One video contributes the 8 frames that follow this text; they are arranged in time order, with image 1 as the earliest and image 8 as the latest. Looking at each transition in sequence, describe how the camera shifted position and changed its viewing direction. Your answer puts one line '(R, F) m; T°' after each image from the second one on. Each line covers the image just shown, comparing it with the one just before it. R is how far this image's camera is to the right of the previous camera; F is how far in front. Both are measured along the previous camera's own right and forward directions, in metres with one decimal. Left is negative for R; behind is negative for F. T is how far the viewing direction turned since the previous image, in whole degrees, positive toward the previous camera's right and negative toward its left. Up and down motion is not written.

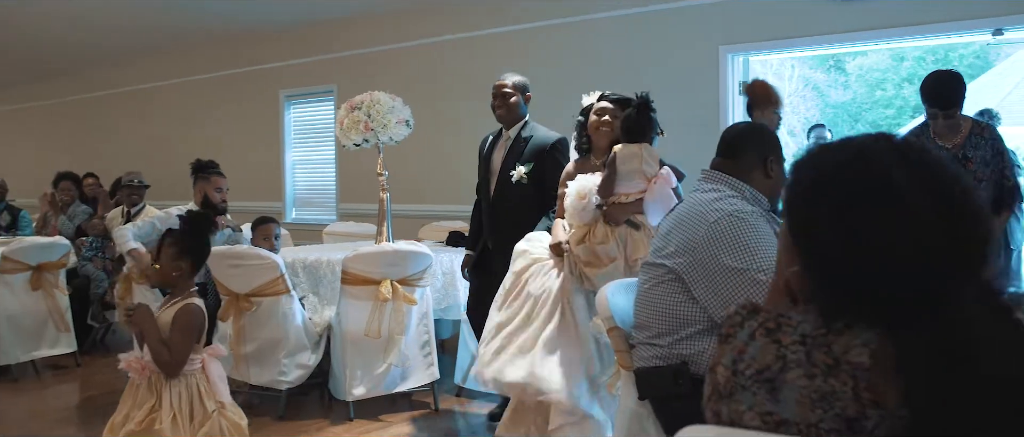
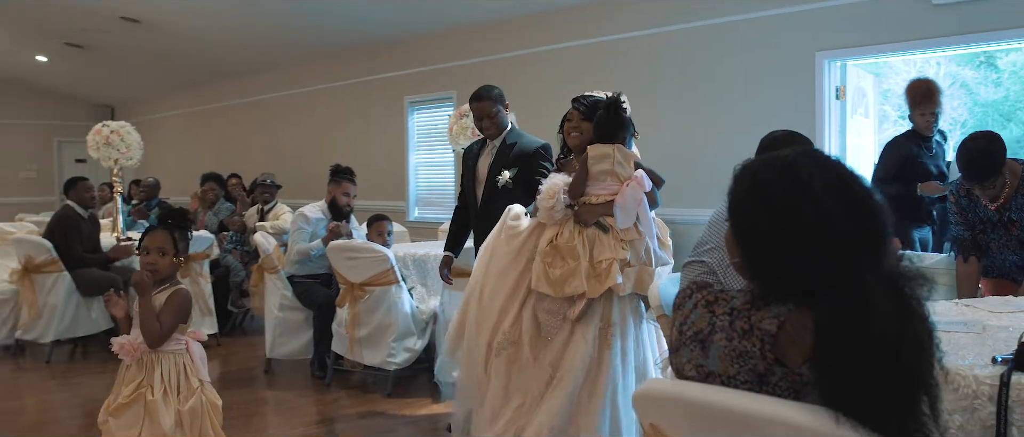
(+0.2, -0.3) m; -8°
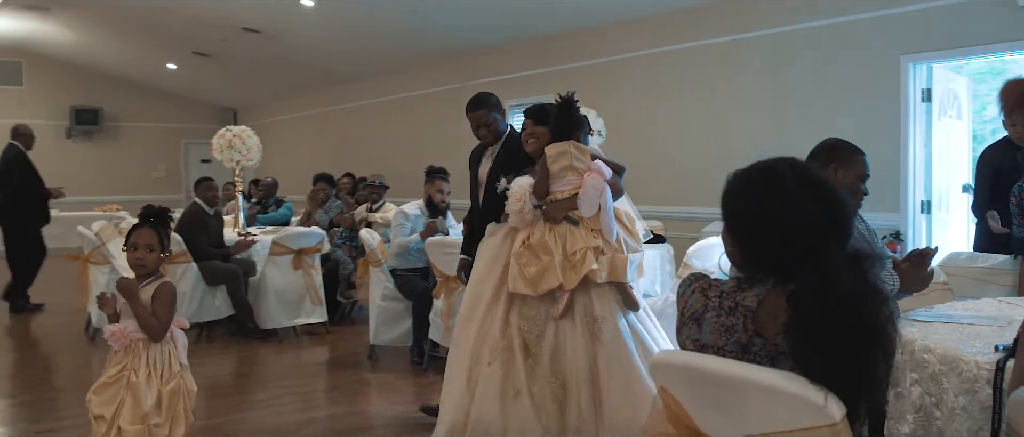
(+0.1, -0.3) m; -6°
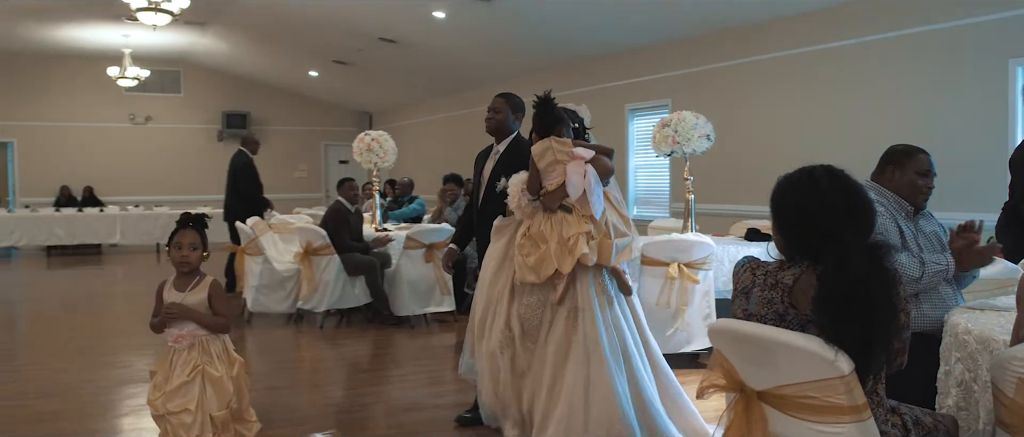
(+0.1, -0.4) m; -7°
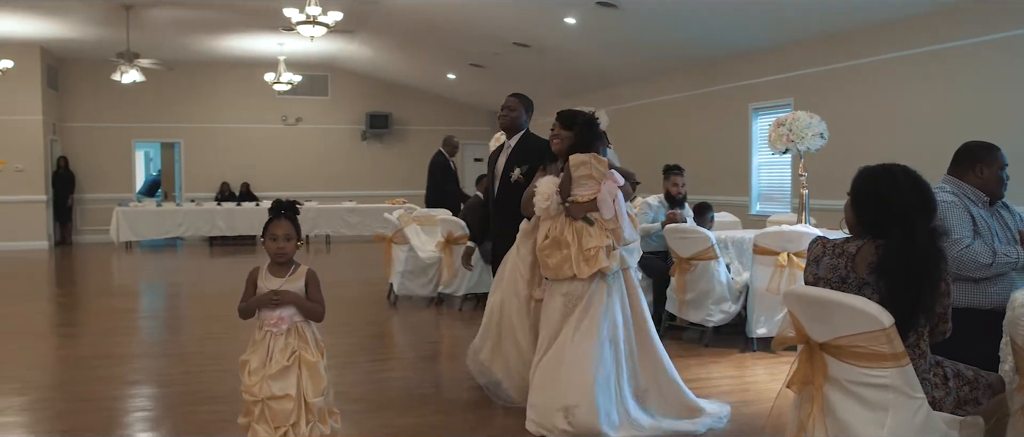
(0.0, -0.5) m; -8°
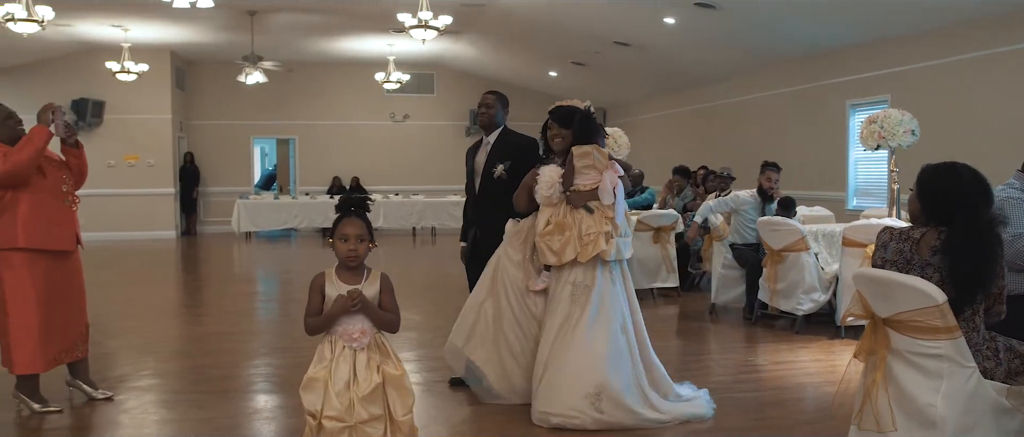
(0.0, -0.4) m; -6°
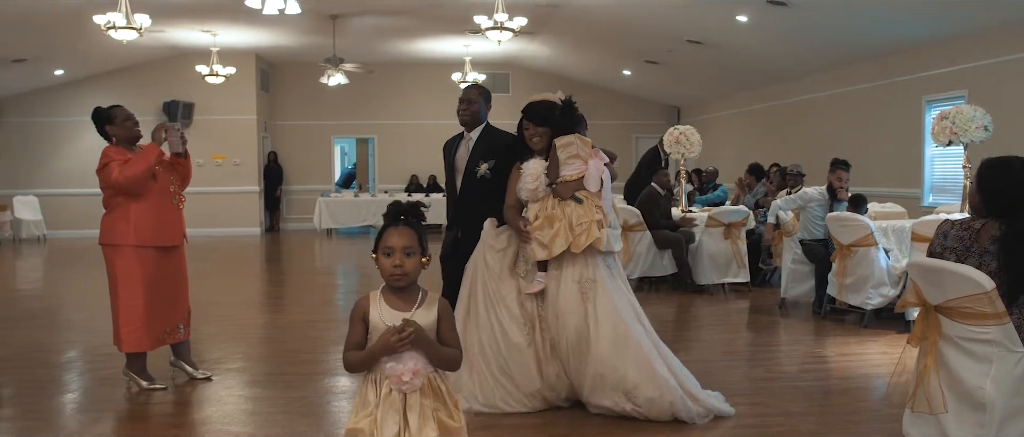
(0.0, -0.2) m; -4°
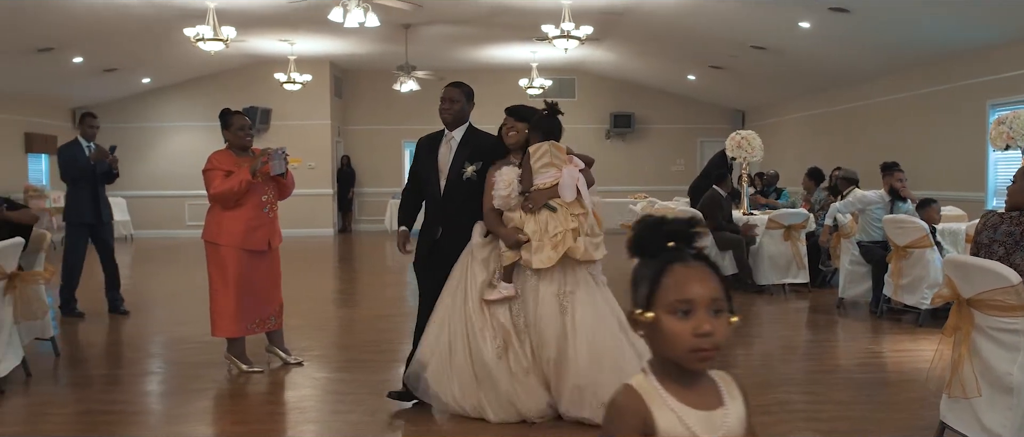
(0.0, -0.3) m; -4°
